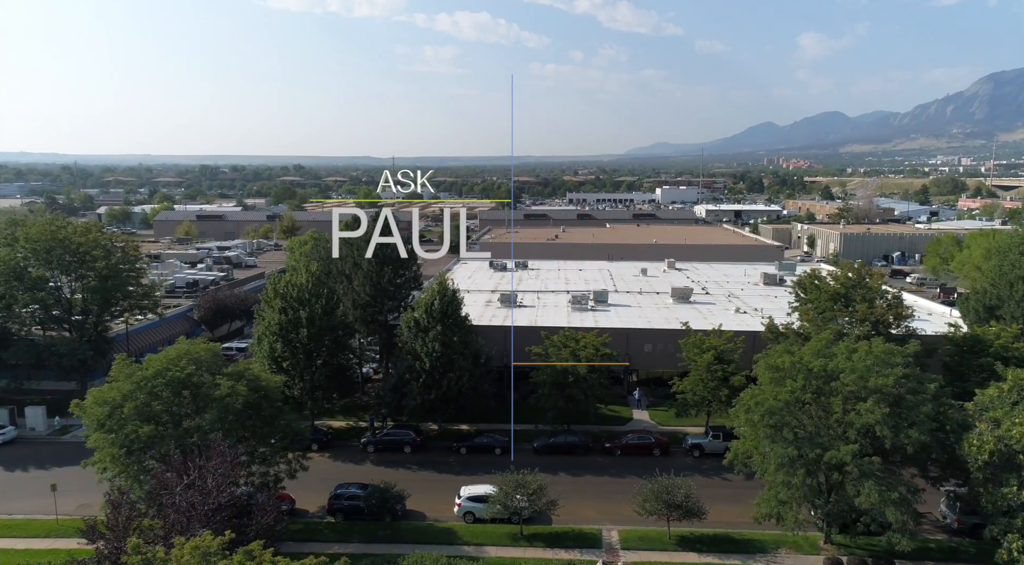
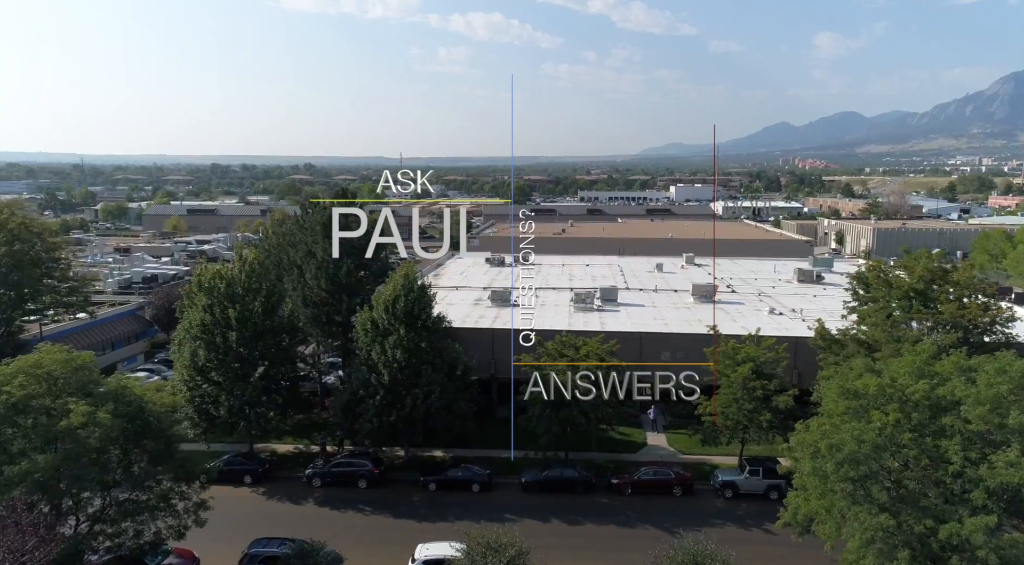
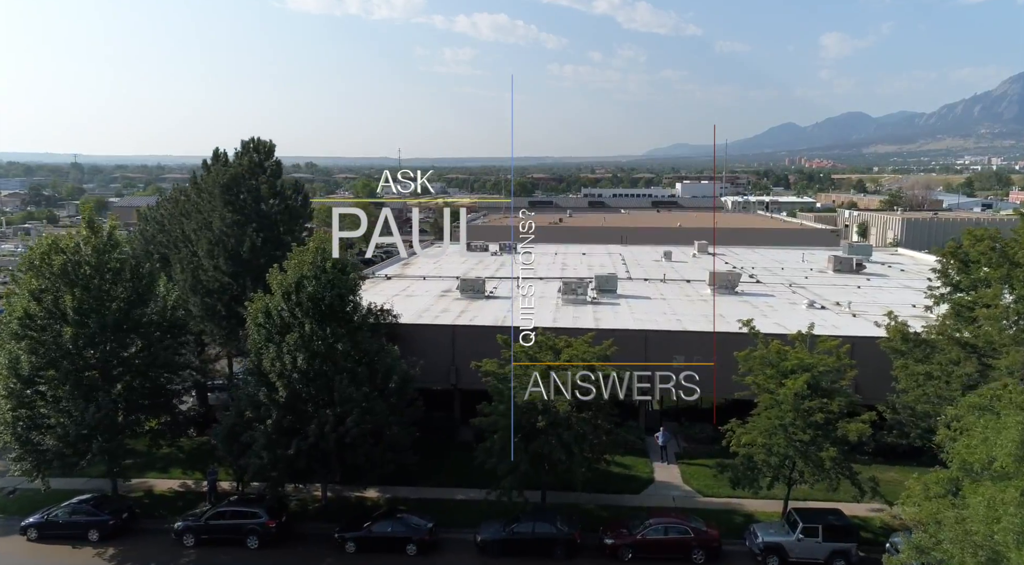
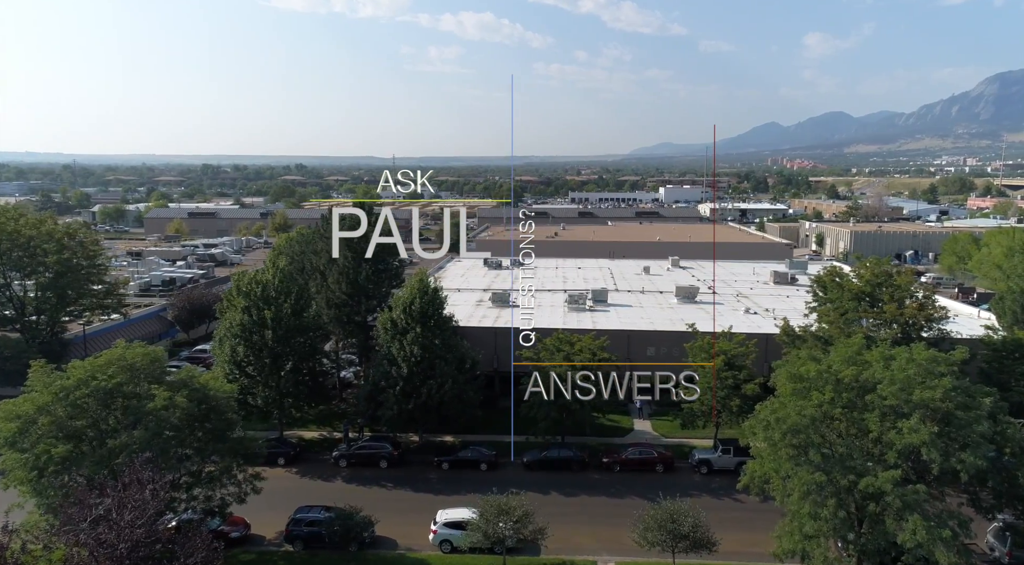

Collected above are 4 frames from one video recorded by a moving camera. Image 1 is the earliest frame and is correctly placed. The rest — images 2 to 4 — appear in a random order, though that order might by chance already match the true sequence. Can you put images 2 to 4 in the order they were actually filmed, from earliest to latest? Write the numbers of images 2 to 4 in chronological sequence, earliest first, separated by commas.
4, 2, 3
